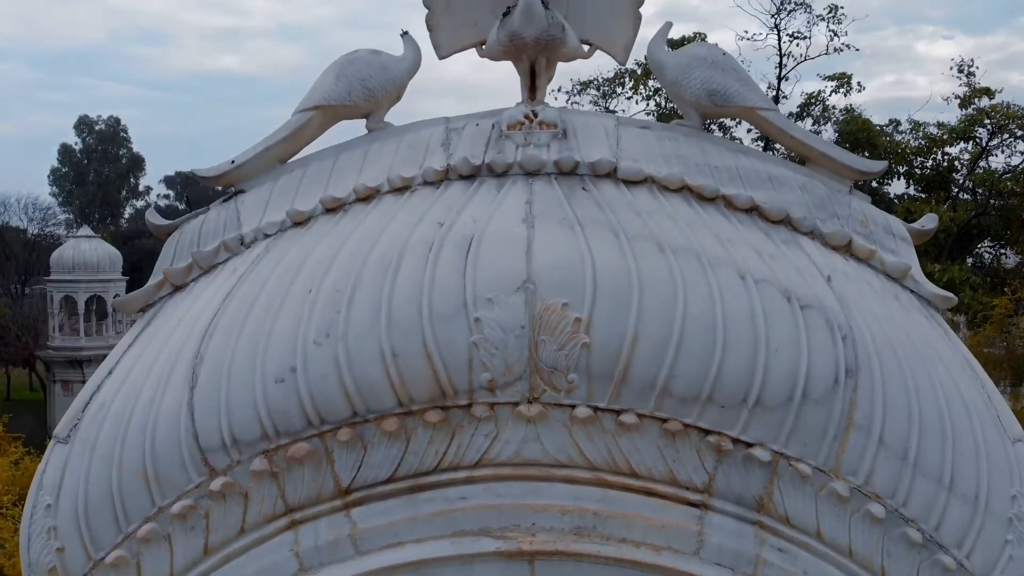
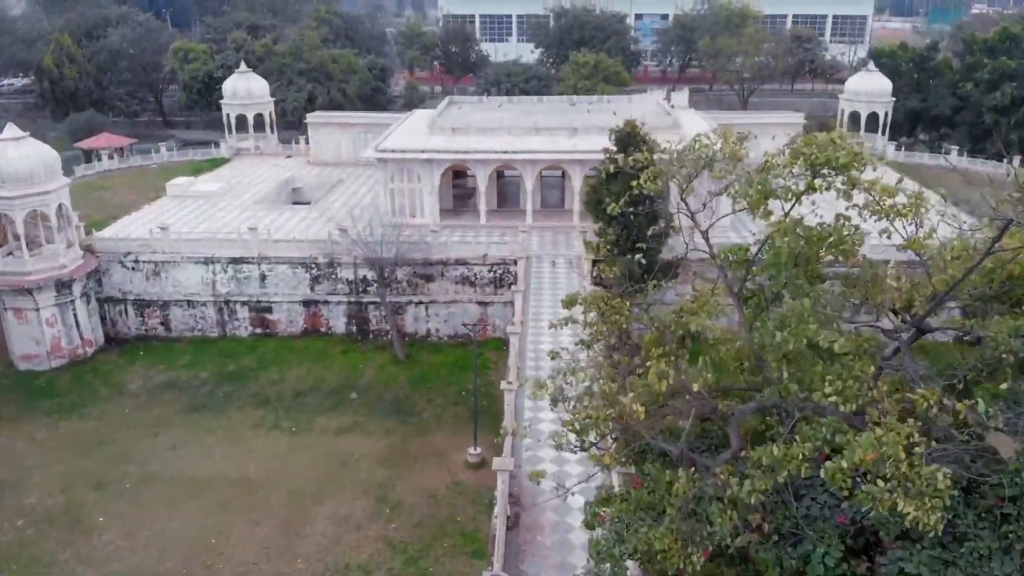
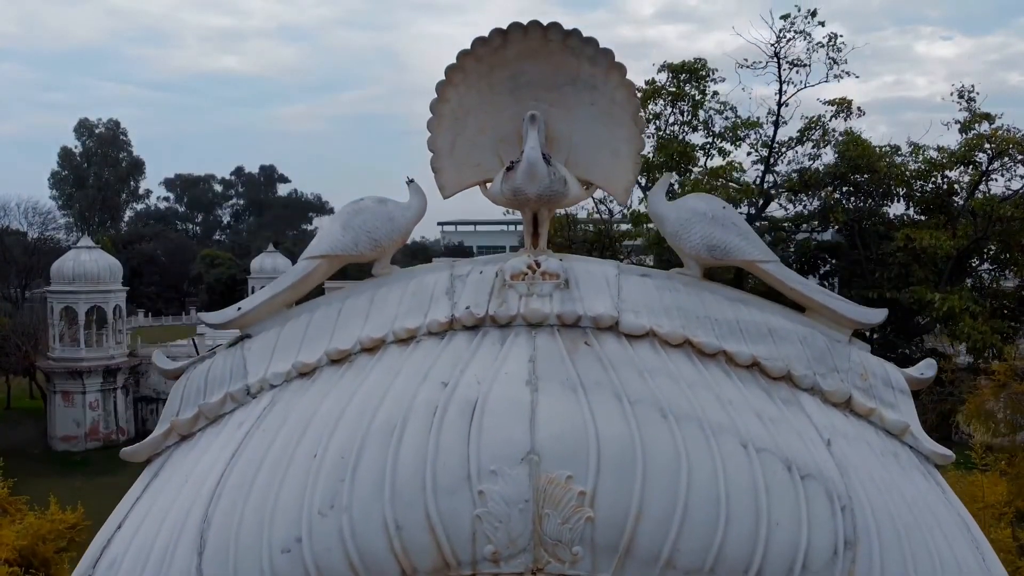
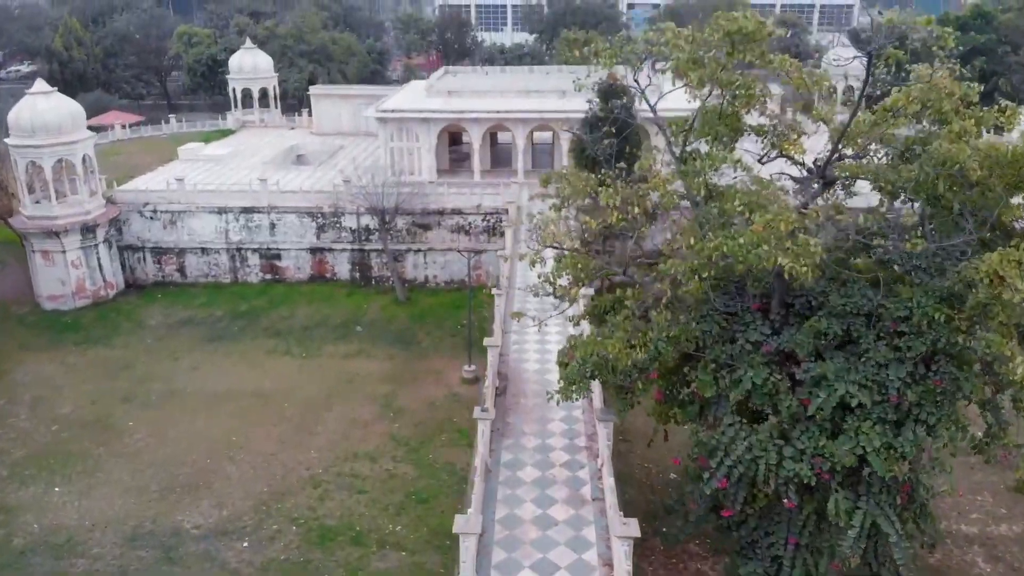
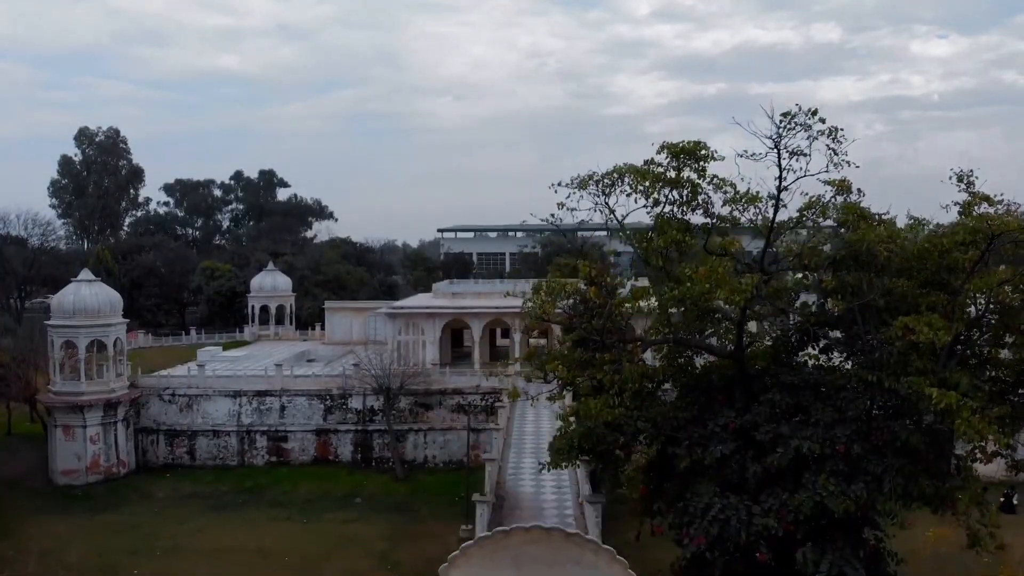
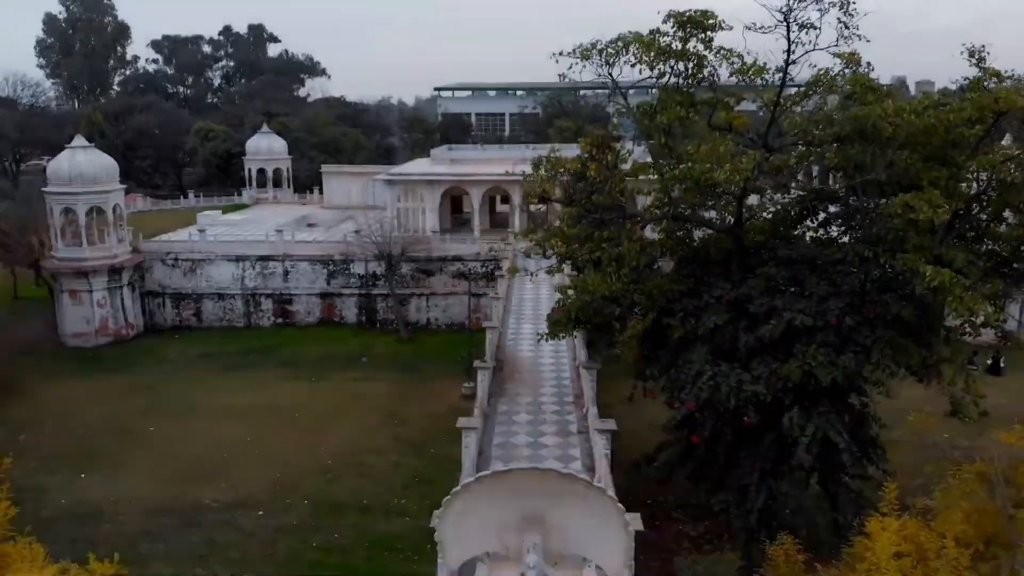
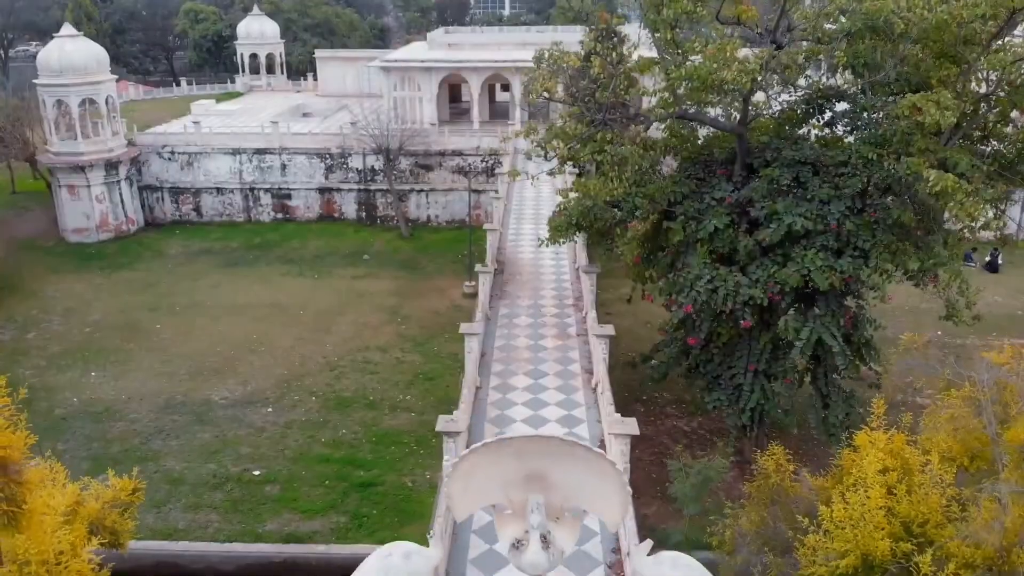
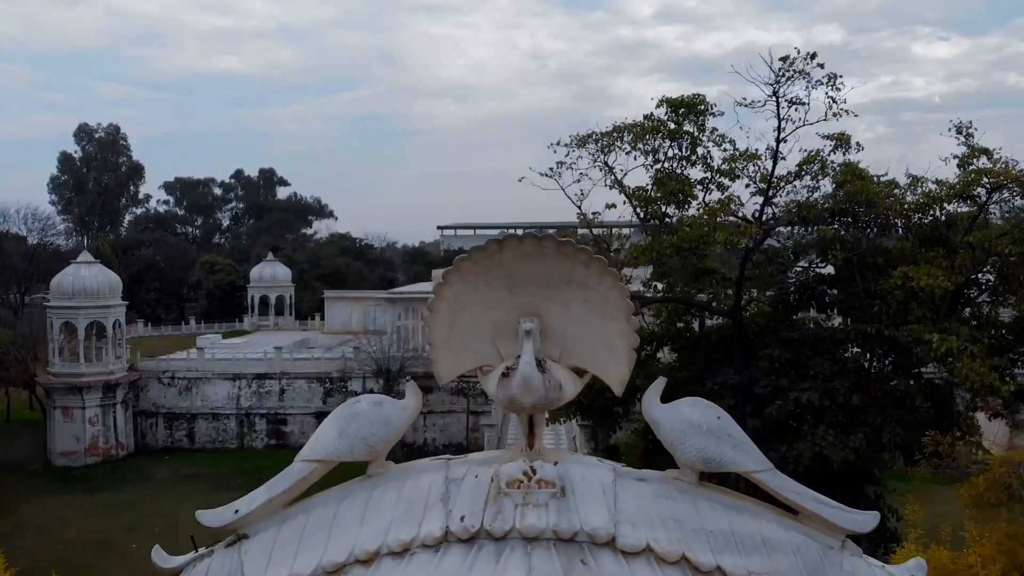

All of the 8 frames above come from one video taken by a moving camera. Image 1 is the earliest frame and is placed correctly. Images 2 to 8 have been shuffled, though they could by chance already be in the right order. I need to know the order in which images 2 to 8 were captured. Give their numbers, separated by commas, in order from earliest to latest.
3, 8, 5, 6, 7, 4, 2
